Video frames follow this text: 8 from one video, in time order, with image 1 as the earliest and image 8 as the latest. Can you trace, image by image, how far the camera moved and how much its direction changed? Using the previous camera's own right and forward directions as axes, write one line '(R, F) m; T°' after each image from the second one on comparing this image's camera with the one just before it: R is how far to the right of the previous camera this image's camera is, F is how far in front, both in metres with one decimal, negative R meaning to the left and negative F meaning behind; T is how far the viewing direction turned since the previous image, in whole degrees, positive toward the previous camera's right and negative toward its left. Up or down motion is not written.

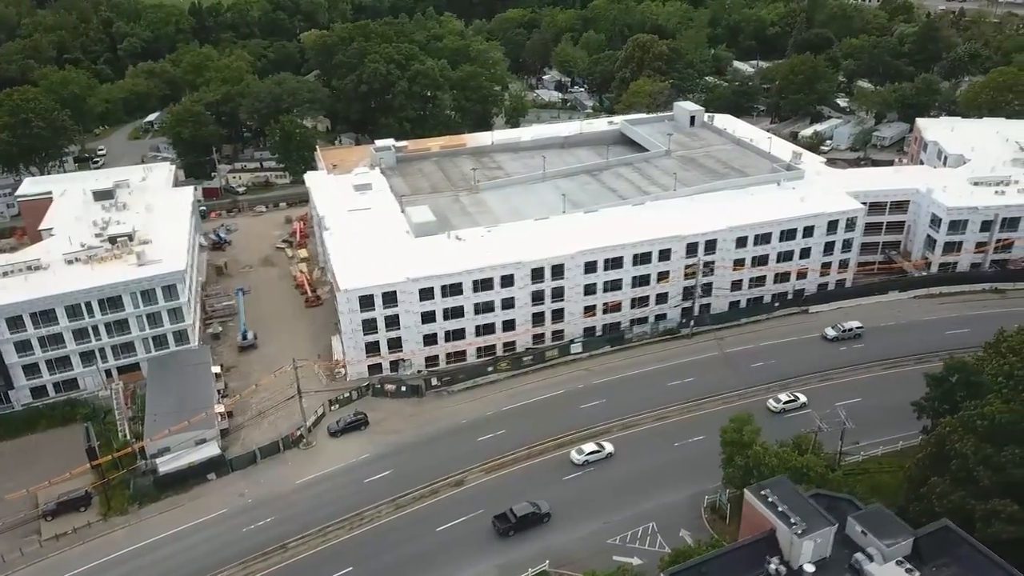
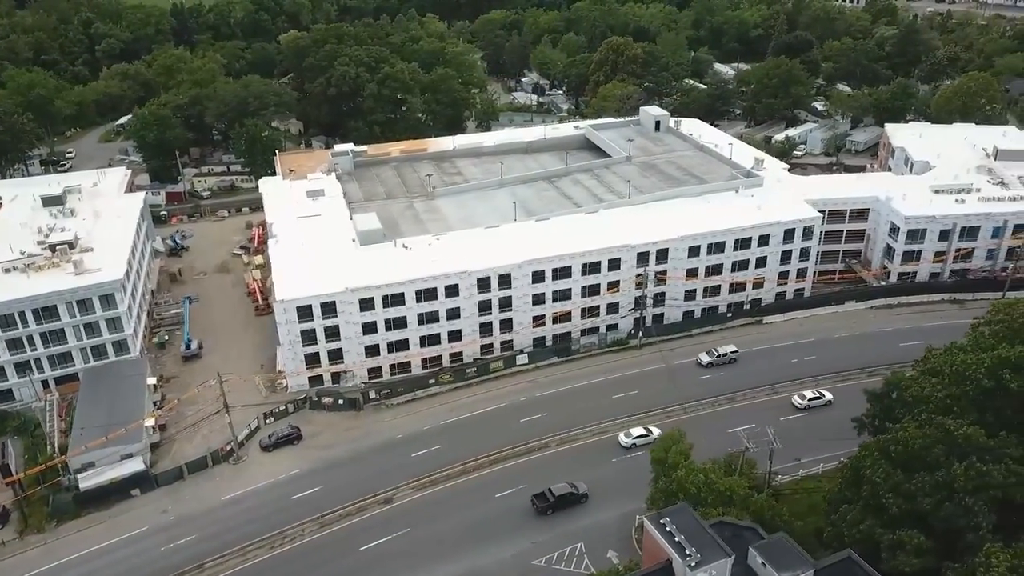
(+4.8, +1.3) m; 0°
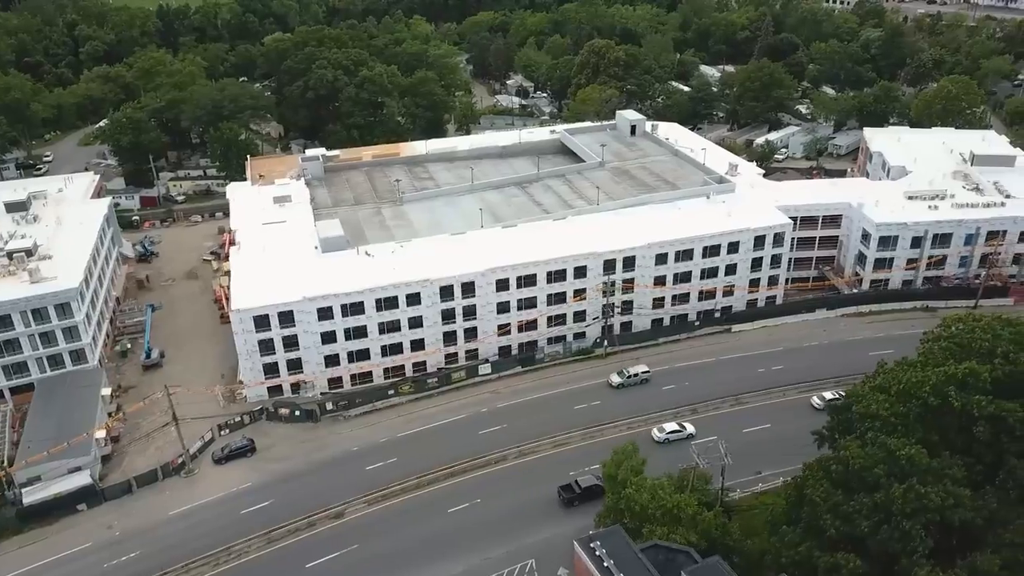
(+3.1, +1.0) m; 0°
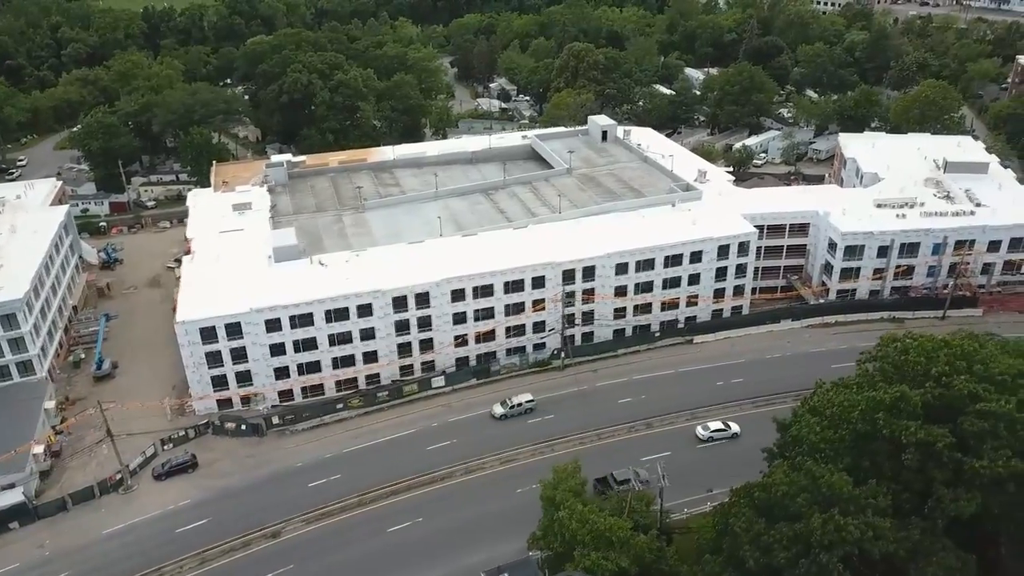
(+3.9, +1.3) m; 0°
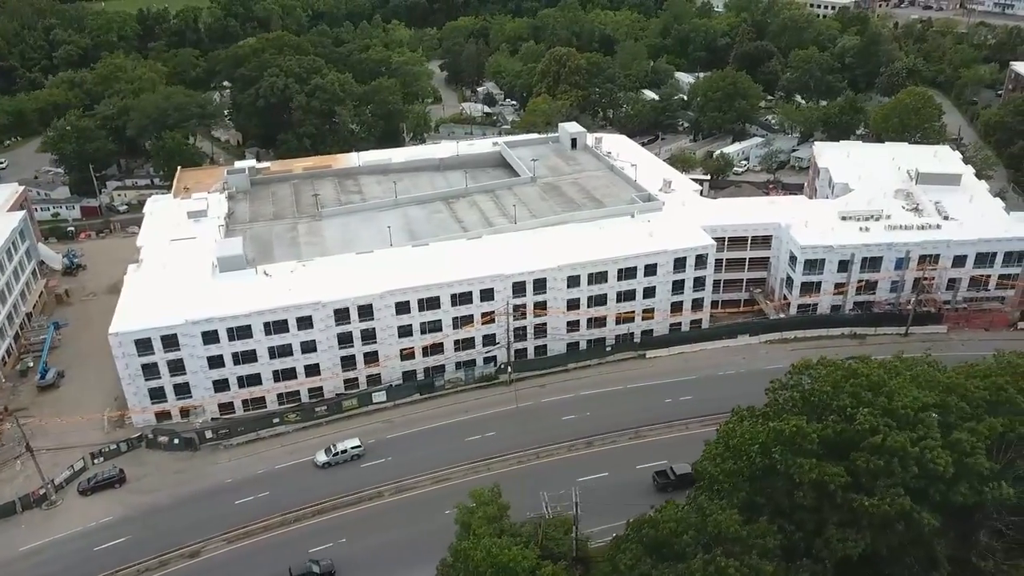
(+5.5, +1.5) m; -1°
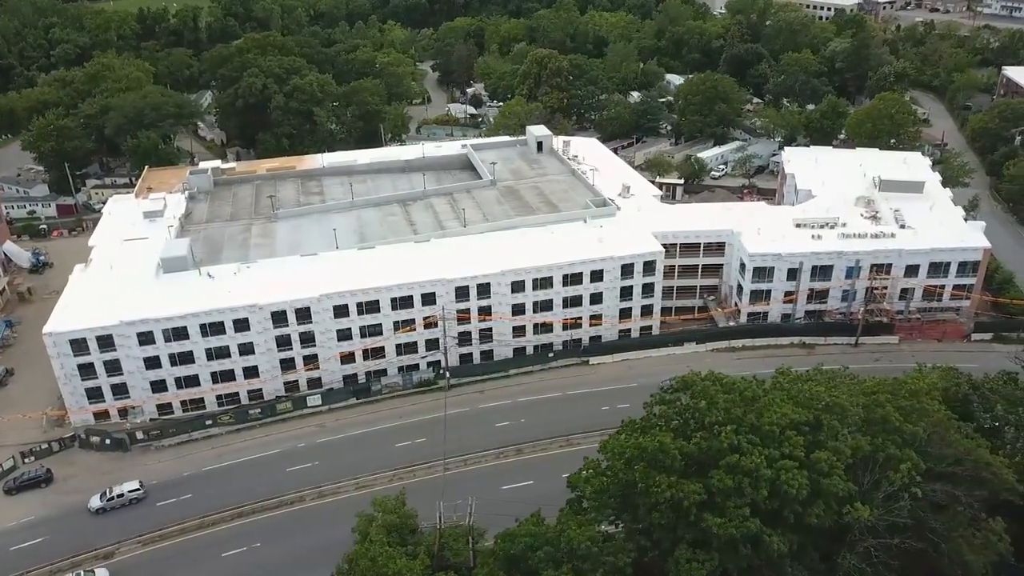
(+6.4, +0.5) m; -1°
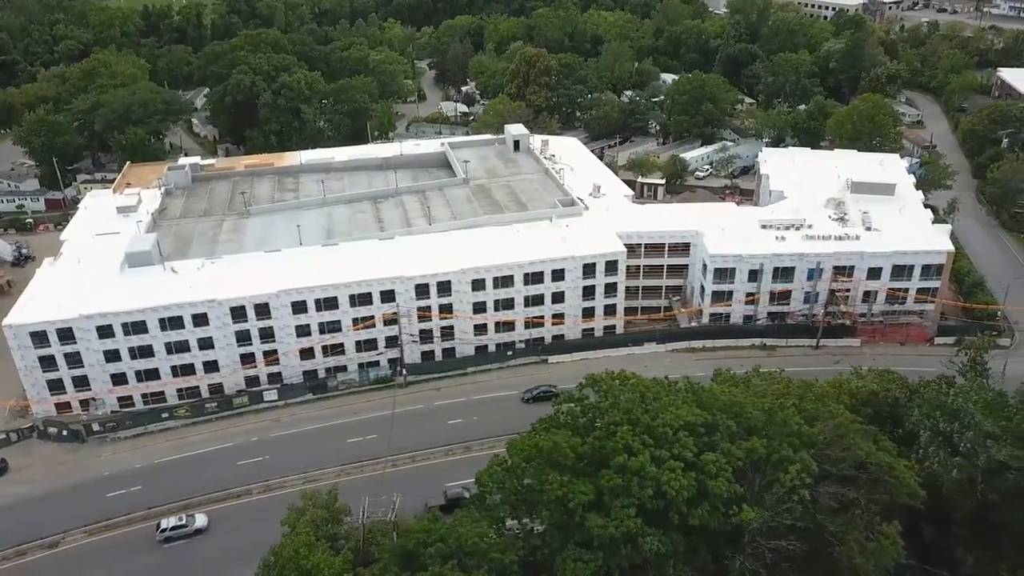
(+4.8, -0.2) m; -1°
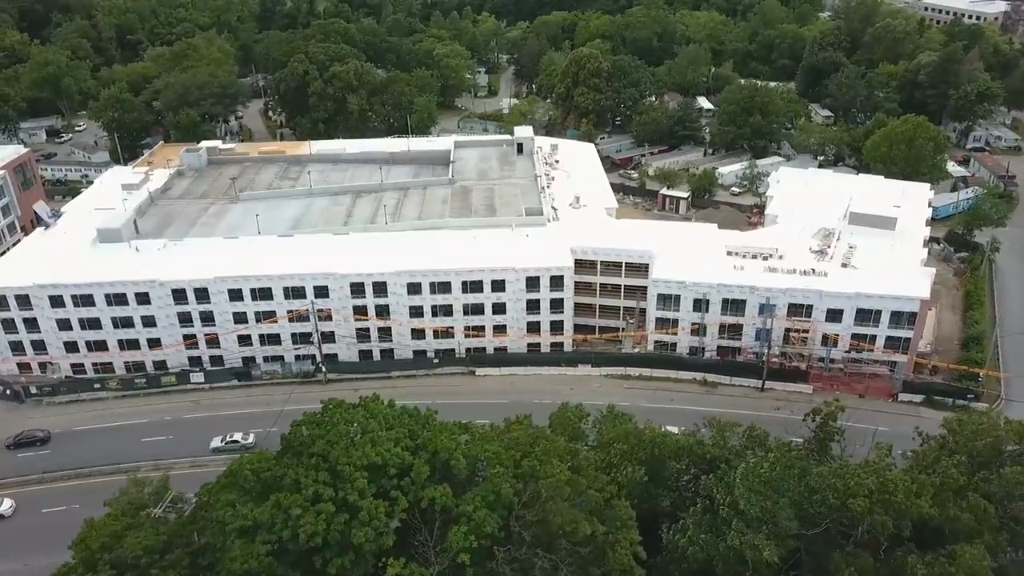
(+16.8, +3.2) m; -10°
